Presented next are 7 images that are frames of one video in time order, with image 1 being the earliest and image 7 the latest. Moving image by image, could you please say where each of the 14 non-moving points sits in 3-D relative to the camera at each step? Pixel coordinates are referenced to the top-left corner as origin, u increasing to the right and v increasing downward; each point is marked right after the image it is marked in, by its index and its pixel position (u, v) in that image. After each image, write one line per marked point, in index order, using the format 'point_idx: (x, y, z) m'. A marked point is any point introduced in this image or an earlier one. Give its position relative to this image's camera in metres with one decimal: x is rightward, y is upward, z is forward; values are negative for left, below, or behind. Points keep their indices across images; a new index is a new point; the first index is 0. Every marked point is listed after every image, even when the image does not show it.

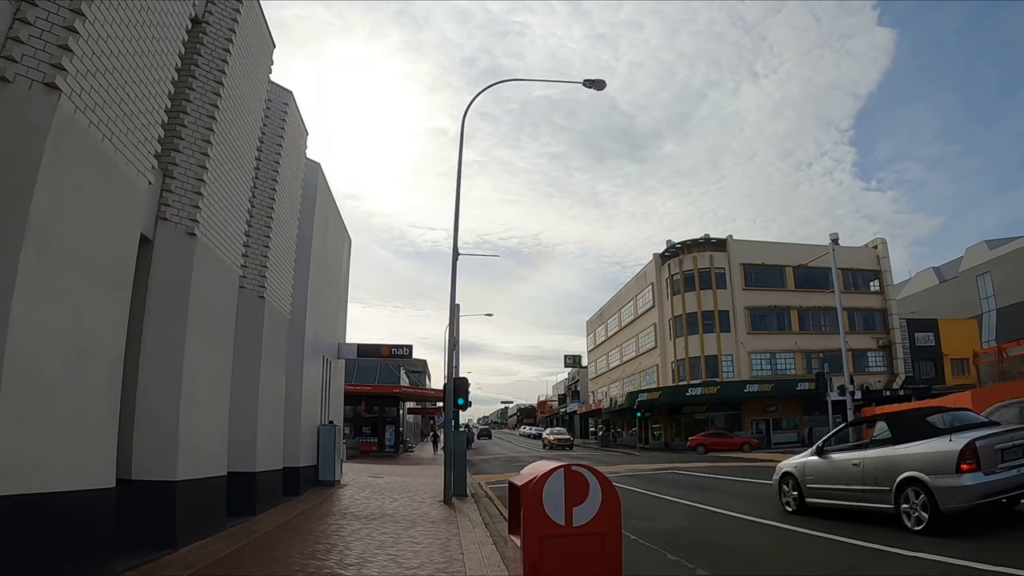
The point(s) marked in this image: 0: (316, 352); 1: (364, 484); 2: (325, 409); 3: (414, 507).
0: (-5.1, -1.8, +17.7) m
1: (-3.9, -5.2, +18.1) m
2: (-5.1, -3.5, +18.6) m
3: (-2.0, -4.6, +14.2) m
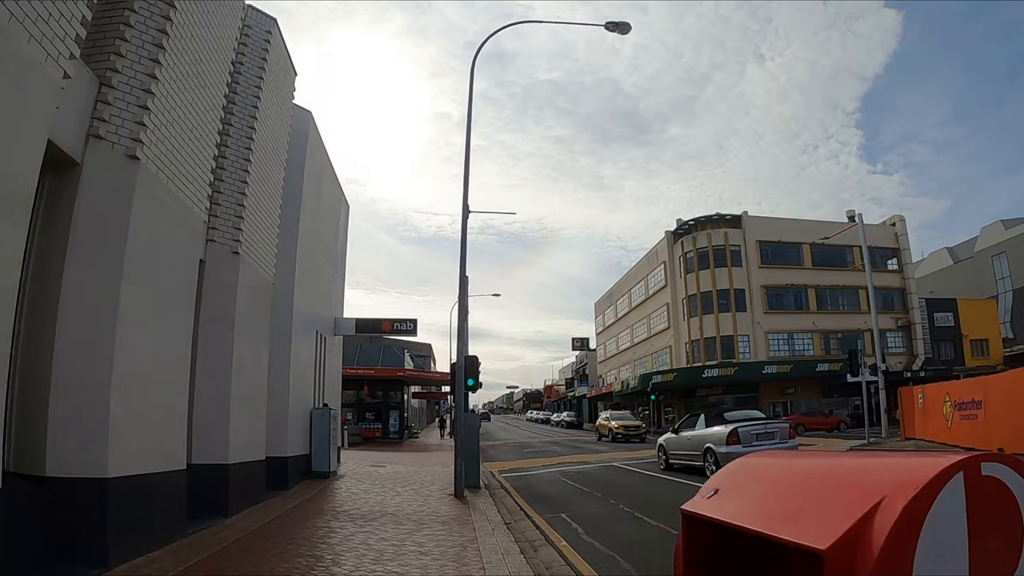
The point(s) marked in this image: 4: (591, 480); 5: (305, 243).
0: (-4.6, -1.0, +15.6) m
1: (-3.5, -4.4, +16.1) m
2: (-4.6, -2.7, +16.5) m
3: (-1.6, -3.8, +12.1) m
4: (+2.1, -5.0, +17.8) m
5: (-4.6, +1.0, +15.4) m
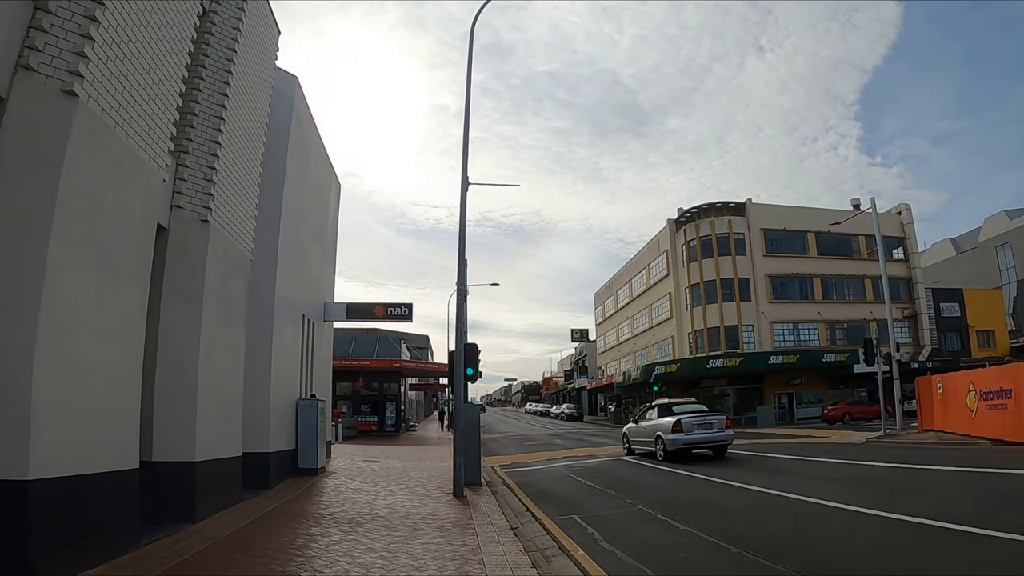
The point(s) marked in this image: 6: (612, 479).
0: (-4.6, -0.6, +14.3) m
1: (-3.4, -4.0, +14.8) m
2: (-4.6, -2.3, +15.3) m
3: (-1.5, -3.4, +10.8) m
4: (+2.2, -4.6, +16.6) m
5: (-4.5, +1.4, +14.1) m
6: (+2.4, -4.5, +16.2) m
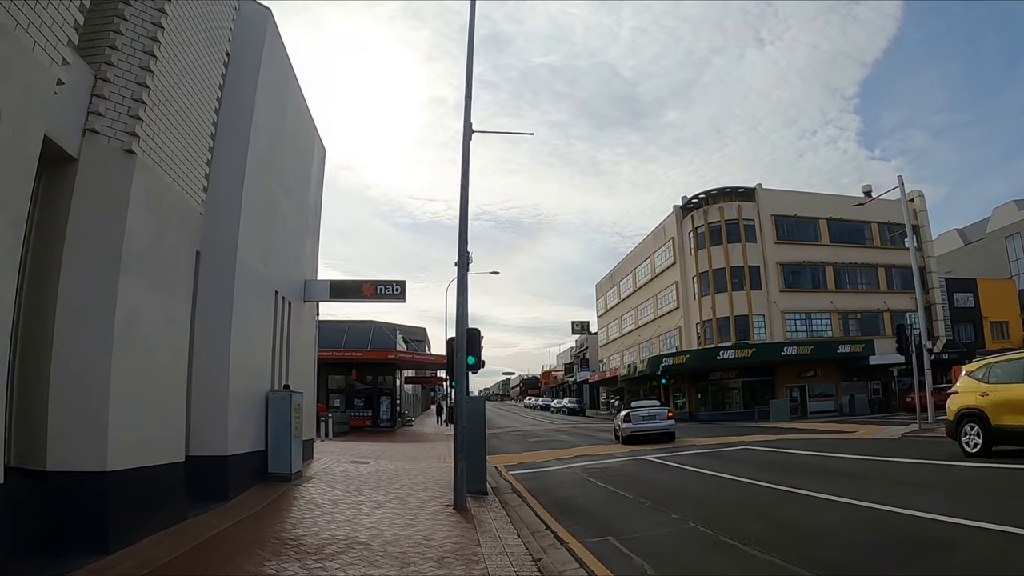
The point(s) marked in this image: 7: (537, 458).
0: (-4.4, 0.0, +12.0) m
1: (-3.2, -3.5, +12.6) m
2: (-4.4, -1.7, +13.0) m
3: (-1.3, -2.9, +8.6) m
4: (+2.4, -4.0, +14.4) m
5: (-4.3, +1.9, +11.8) m
6: (+2.6, -4.0, +13.9) m
7: (+0.7, -4.6, +18.5) m
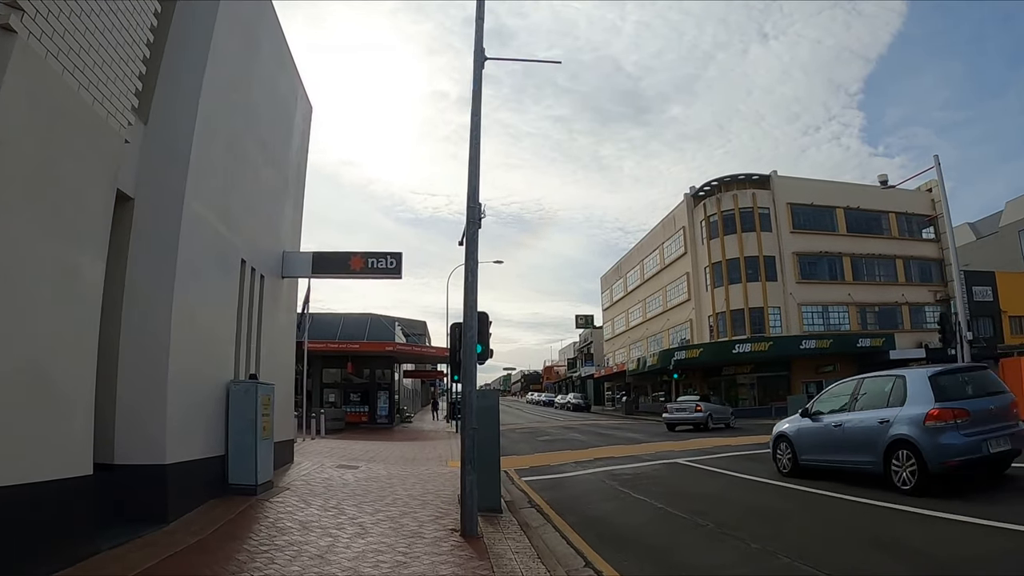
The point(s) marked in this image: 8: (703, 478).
0: (-4.1, +0.4, +9.8) m
1: (-2.9, -3.0, +10.3) m
2: (-4.1, -1.3, +10.8) m
3: (-1.0, -2.5, +6.4) m
4: (+2.6, -3.6, +12.1) m
5: (-4.1, +2.4, +9.5) m
6: (+2.8, -3.5, +11.7) m
7: (+1.0, -4.1, +16.3) m
8: (+3.8, -3.8, +13.5) m
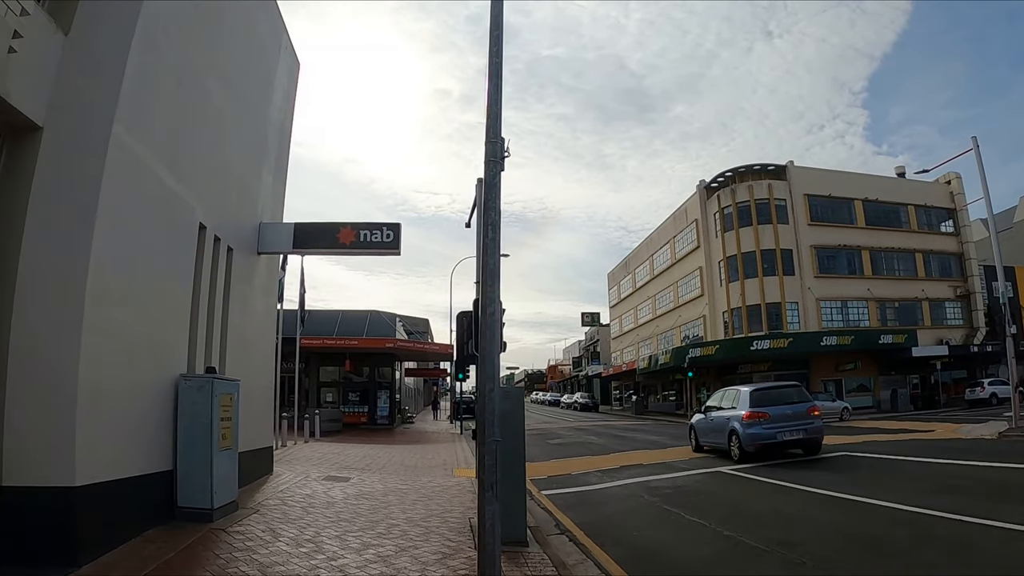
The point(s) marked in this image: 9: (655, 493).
0: (-3.8, +0.8, +7.8) m
1: (-2.6, -2.7, +8.4) m
2: (-3.8, -0.9, +8.8) m
3: (-0.7, -2.2, +4.4) m
4: (+3.0, -3.2, +10.1) m
5: (-3.8, +2.7, +7.5) m
6: (+3.1, -3.2, +9.7) m
7: (+1.3, -3.8, +14.3) m
8: (+4.1, -3.4, +11.5) m
9: (+2.3, -3.3, +11.1) m
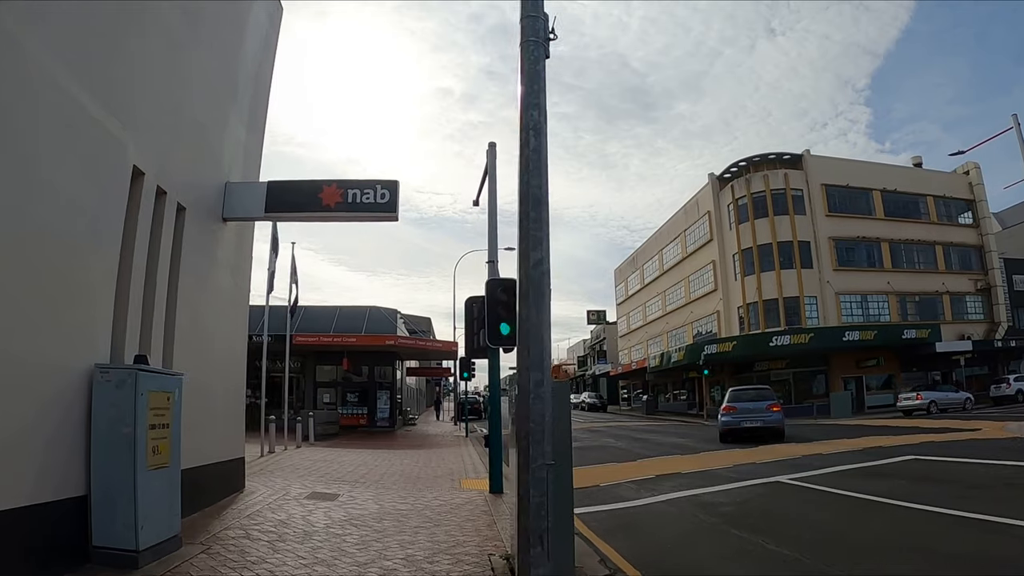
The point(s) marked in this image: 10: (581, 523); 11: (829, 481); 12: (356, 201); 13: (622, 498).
0: (-3.5, +1.1, +5.9) m
1: (-2.3, -2.4, +6.4) m
2: (-3.5, -0.6, +6.8) m
3: (-0.4, -1.8, +2.4) m
4: (+3.3, -2.9, +8.2) m
5: (-3.5, +3.0, +5.6) m
6: (+3.5, -2.8, +7.7) m
7: (+1.6, -3.4, +12.3) m
8: (+4.4, -3.0, +9.5) m
9: (+2.6, -3.0, +9.2) m
10: (+0.9, -2.9, +8.7) m
11: (+5.3, -3.3, +11.3) m
12: (-1.9, +1.1, +8.6) m
13: (+1.6, -3.1, +10.1) m
